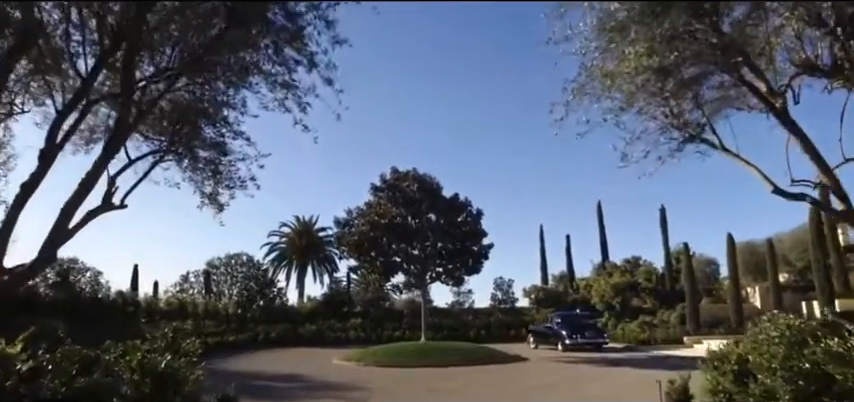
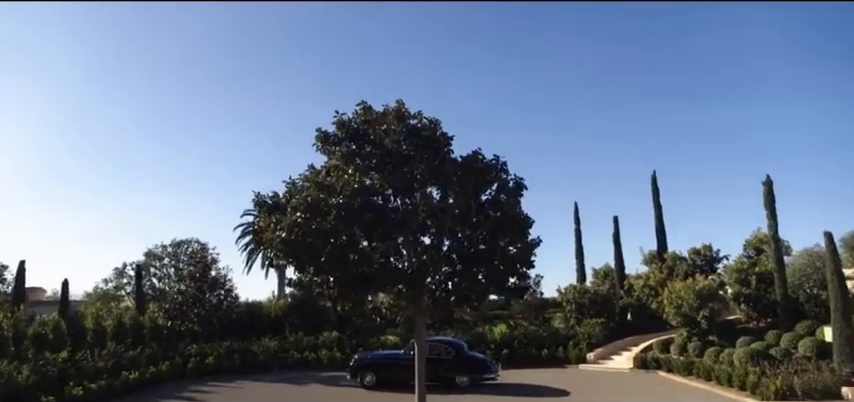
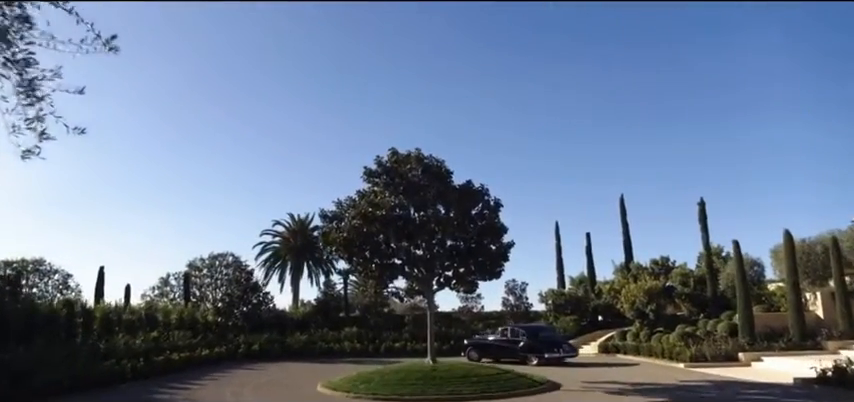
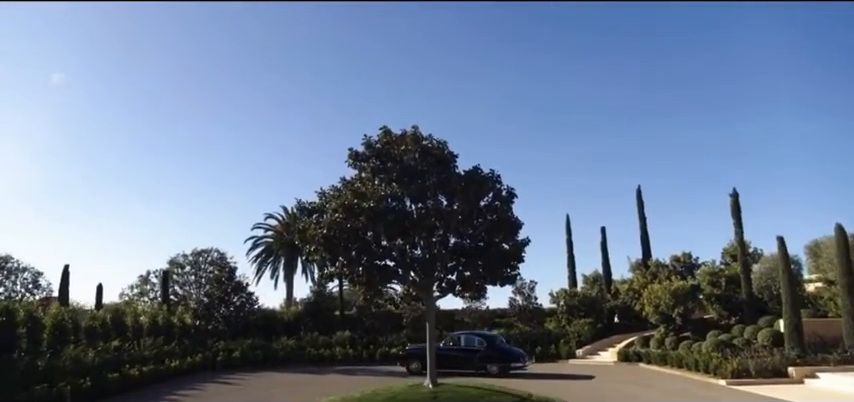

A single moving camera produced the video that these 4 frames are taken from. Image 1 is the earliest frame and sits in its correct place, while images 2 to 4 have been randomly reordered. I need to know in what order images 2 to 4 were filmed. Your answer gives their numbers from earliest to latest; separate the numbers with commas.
3, 4, 2
